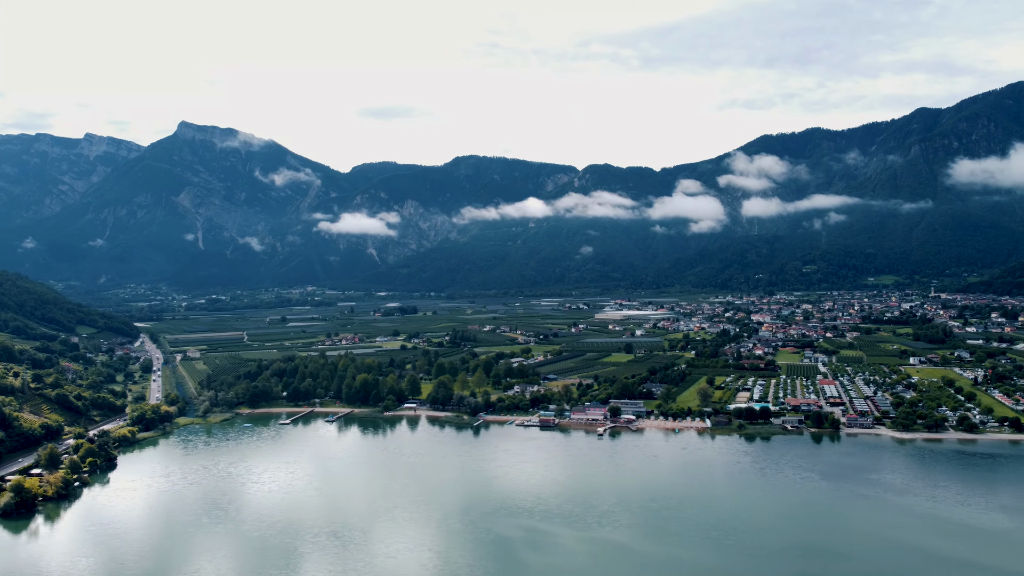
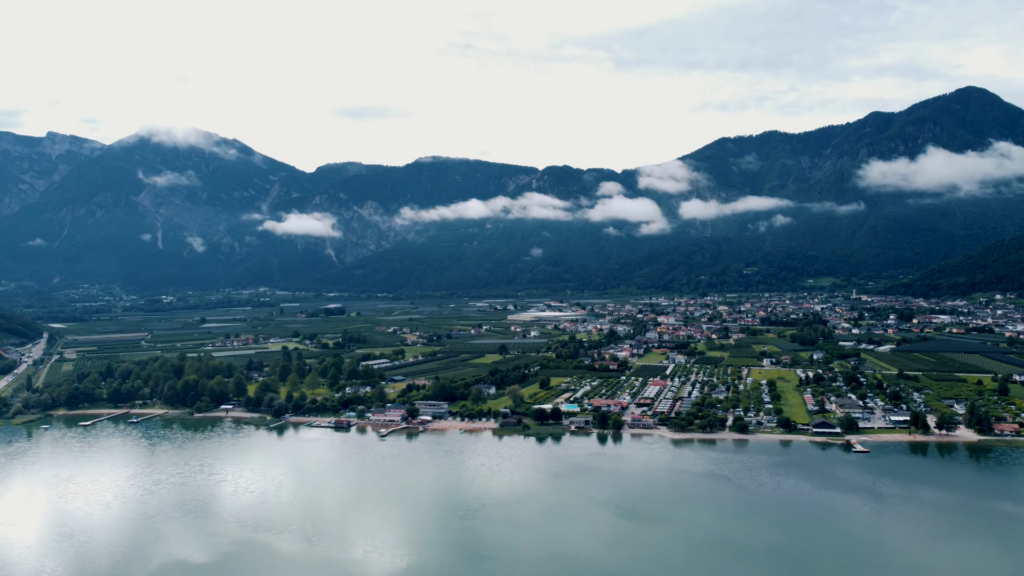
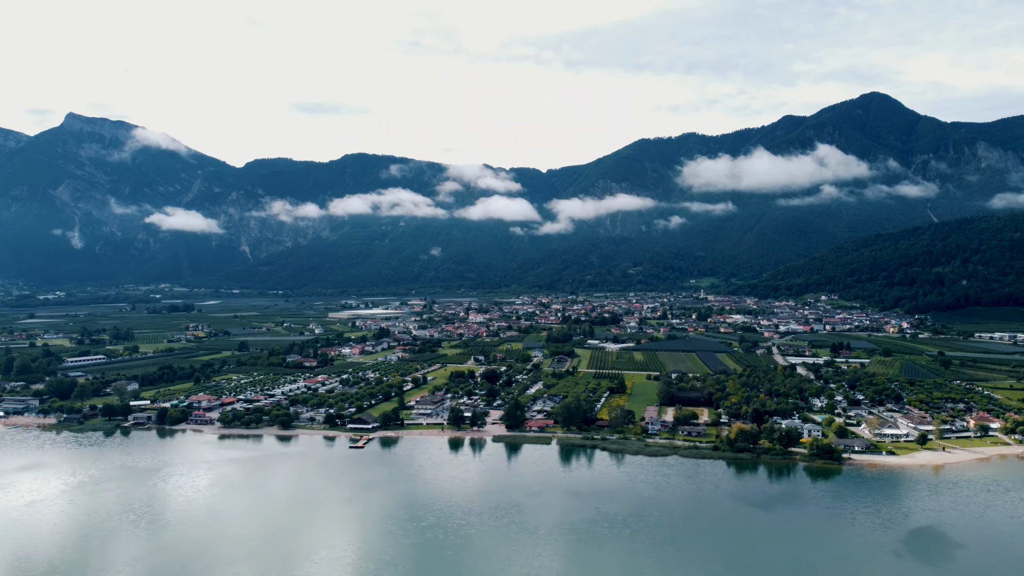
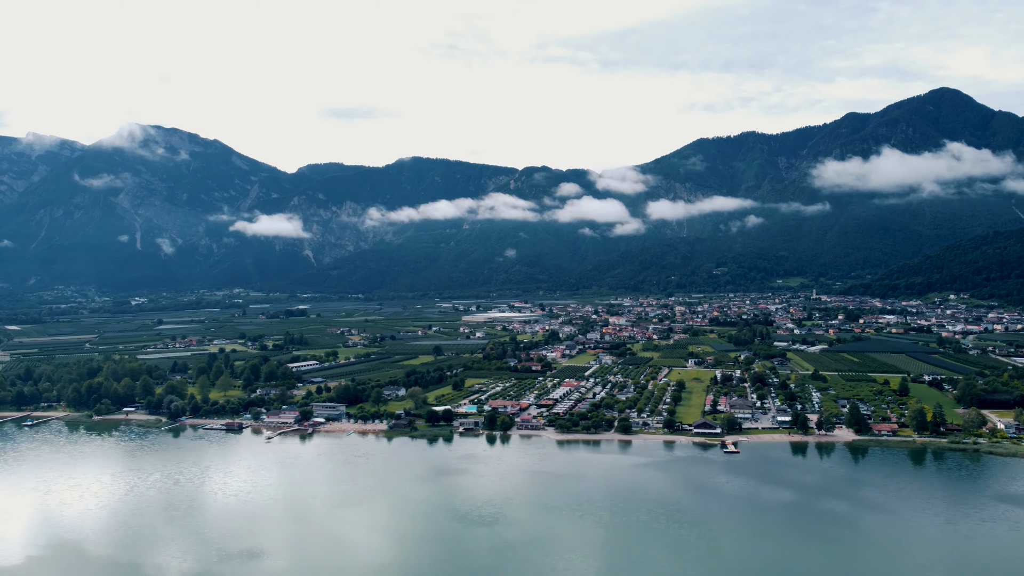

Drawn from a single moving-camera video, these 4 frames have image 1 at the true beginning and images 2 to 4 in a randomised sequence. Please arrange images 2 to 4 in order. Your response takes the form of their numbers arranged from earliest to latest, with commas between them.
2, 4, 3
